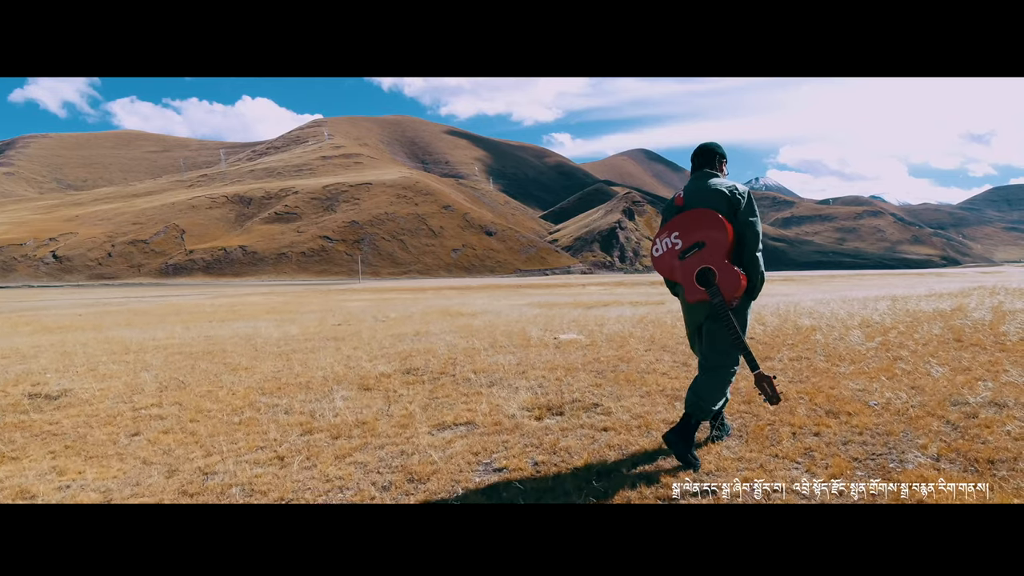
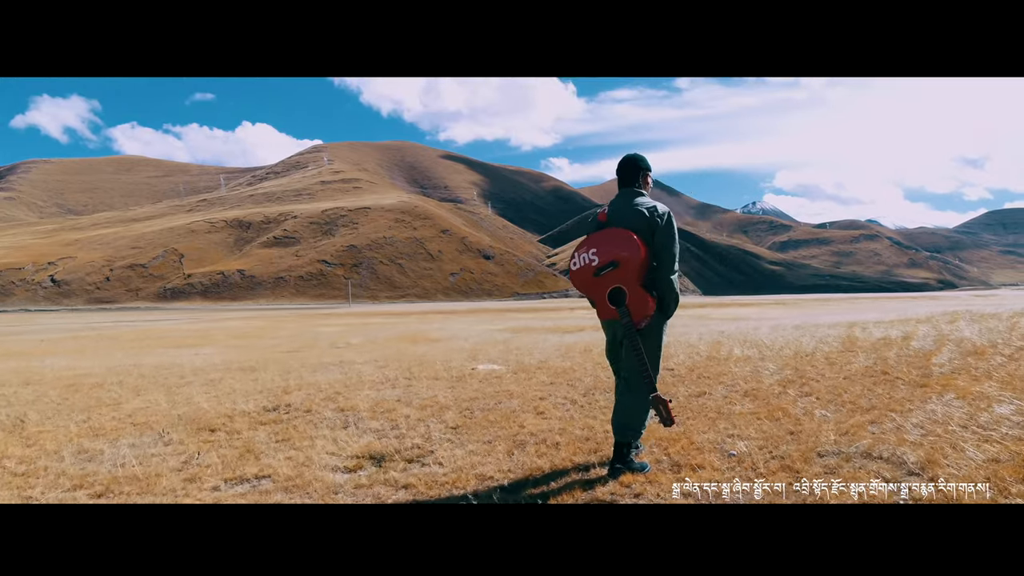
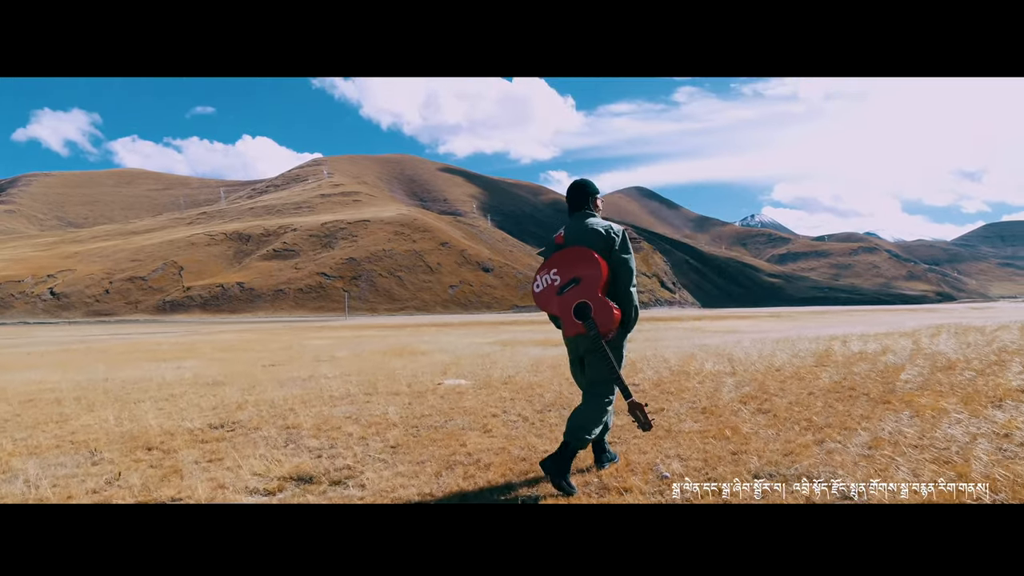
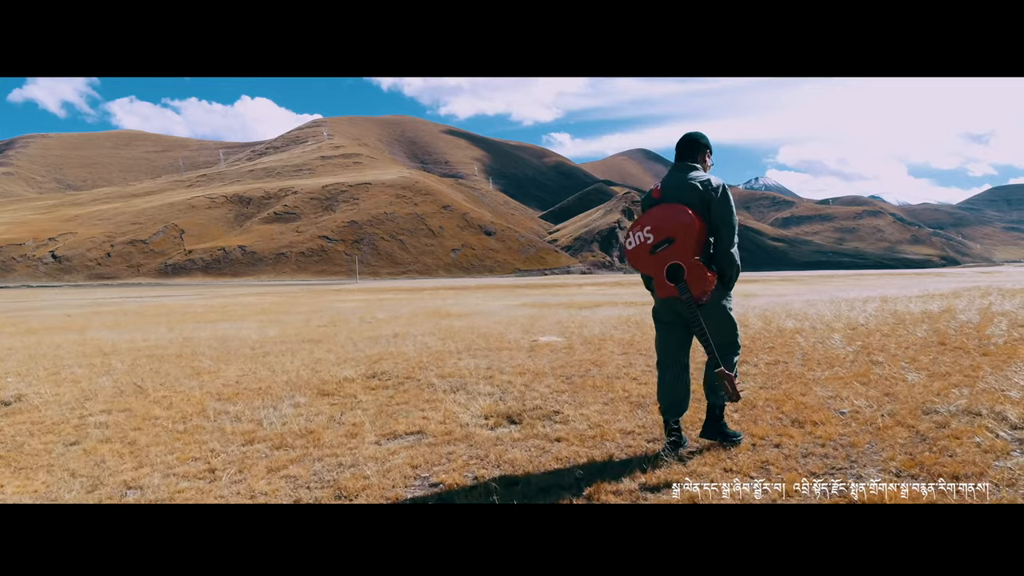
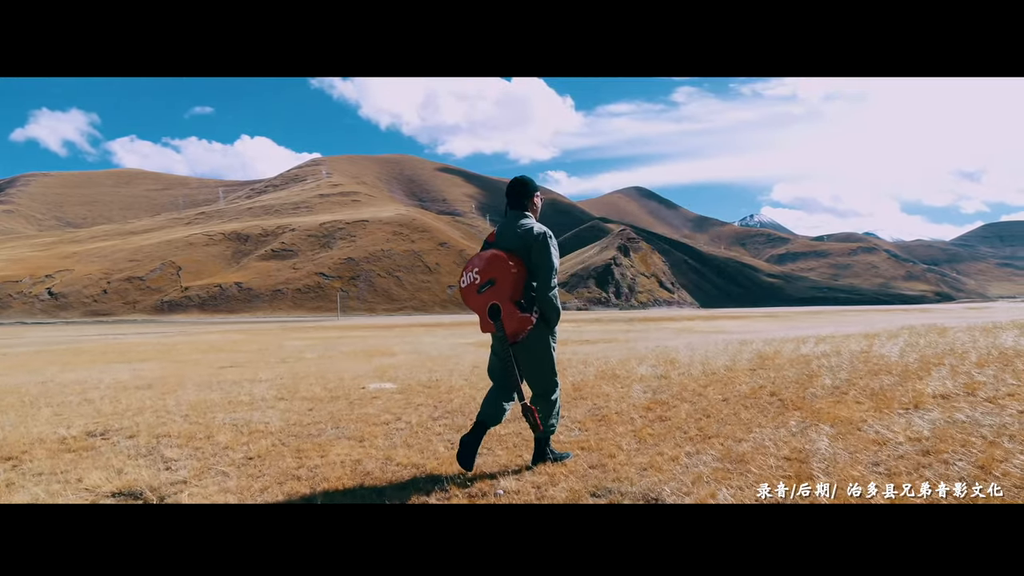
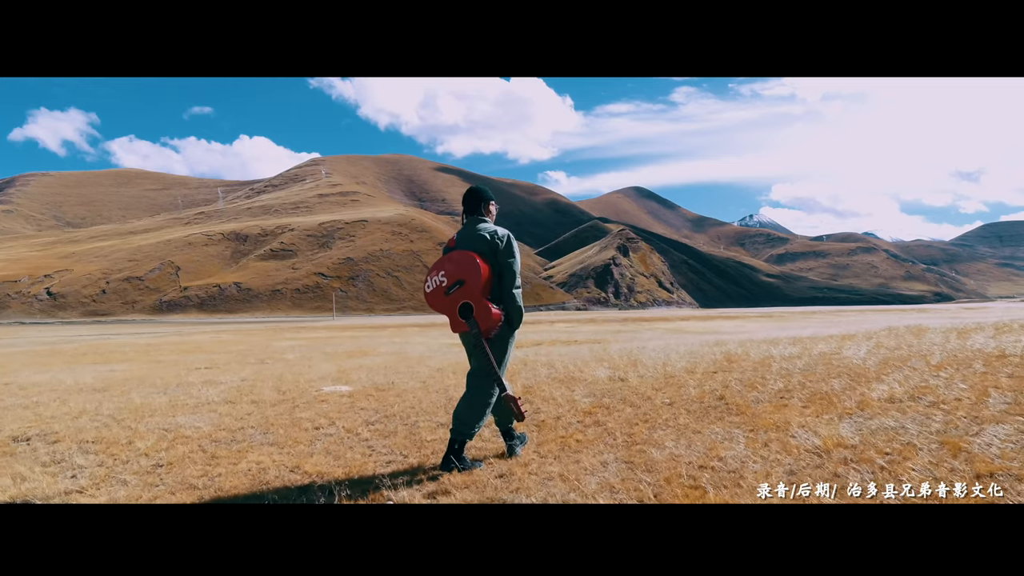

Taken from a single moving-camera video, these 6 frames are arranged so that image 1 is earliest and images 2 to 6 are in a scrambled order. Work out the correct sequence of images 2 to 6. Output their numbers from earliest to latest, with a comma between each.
4, 2, 3, 5, 6
